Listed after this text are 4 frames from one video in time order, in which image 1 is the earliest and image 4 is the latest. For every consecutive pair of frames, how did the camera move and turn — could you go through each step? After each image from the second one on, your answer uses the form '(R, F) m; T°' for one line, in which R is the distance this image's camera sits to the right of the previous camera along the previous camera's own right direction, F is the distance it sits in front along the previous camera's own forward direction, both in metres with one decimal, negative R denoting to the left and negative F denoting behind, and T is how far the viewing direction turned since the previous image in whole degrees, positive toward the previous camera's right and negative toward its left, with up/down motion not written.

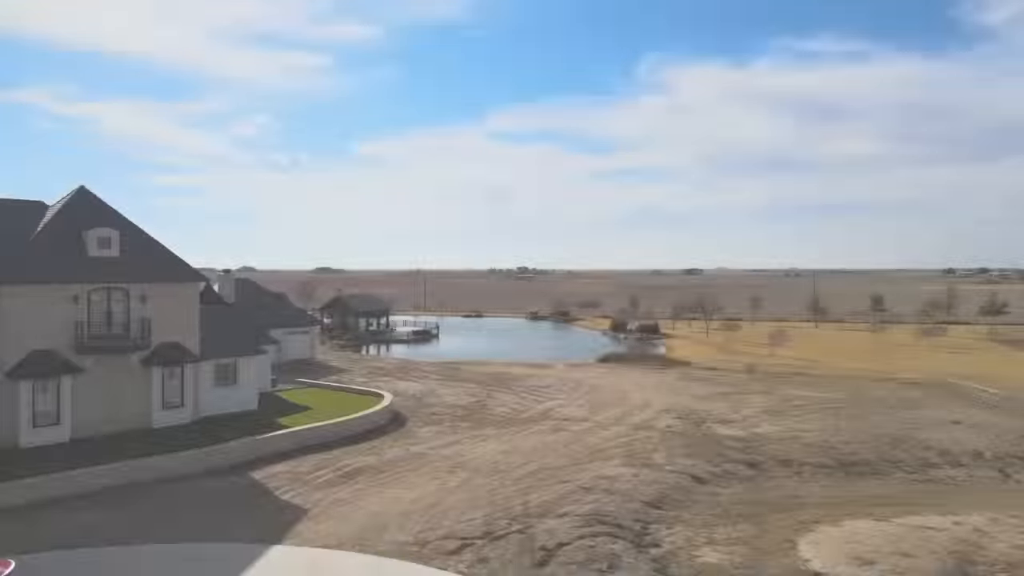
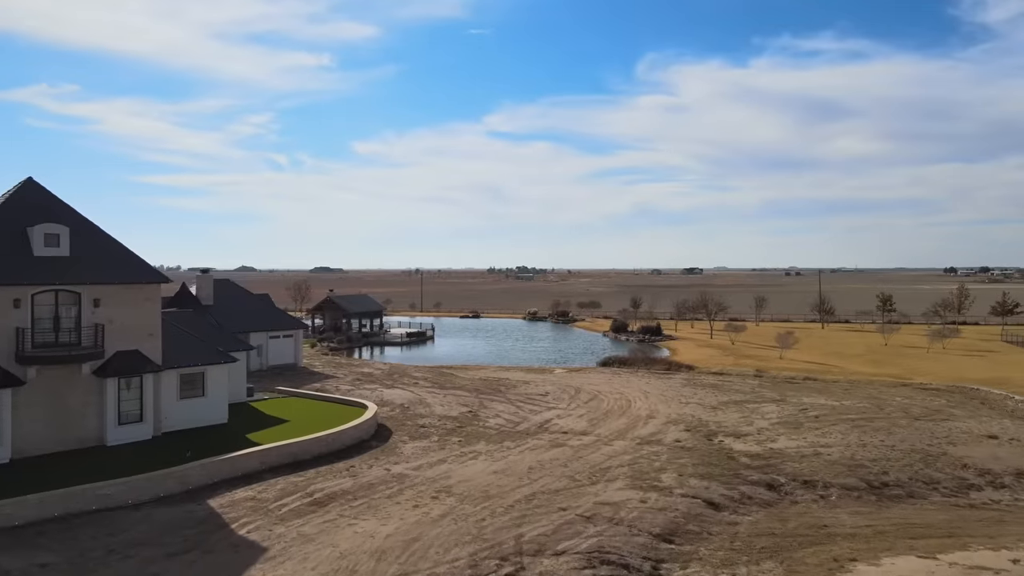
(+0.1, +1.8) m; 0°
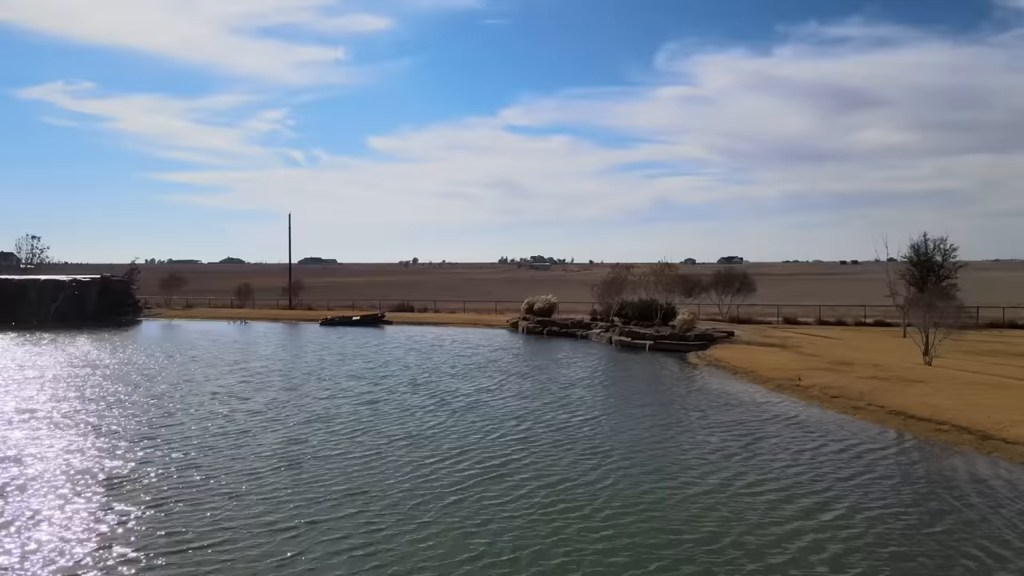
(+1.7, +51.8) m; -1°
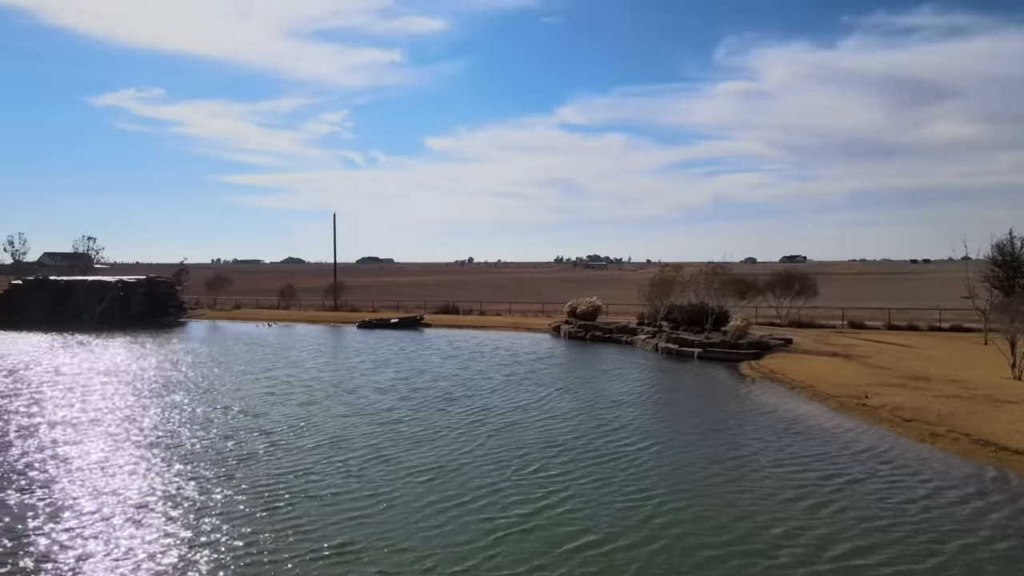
(+0.4, +1.2) m; -4°
